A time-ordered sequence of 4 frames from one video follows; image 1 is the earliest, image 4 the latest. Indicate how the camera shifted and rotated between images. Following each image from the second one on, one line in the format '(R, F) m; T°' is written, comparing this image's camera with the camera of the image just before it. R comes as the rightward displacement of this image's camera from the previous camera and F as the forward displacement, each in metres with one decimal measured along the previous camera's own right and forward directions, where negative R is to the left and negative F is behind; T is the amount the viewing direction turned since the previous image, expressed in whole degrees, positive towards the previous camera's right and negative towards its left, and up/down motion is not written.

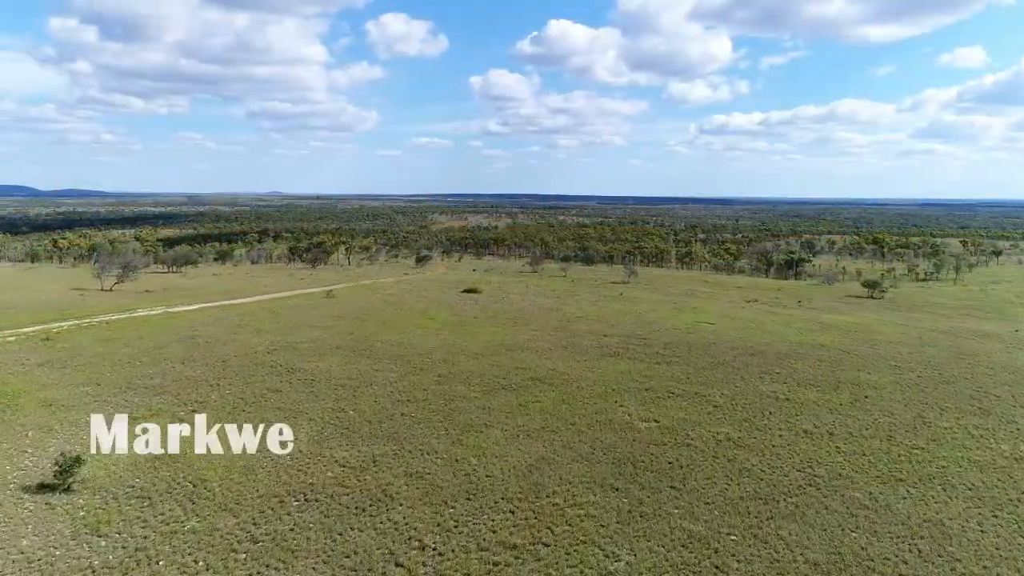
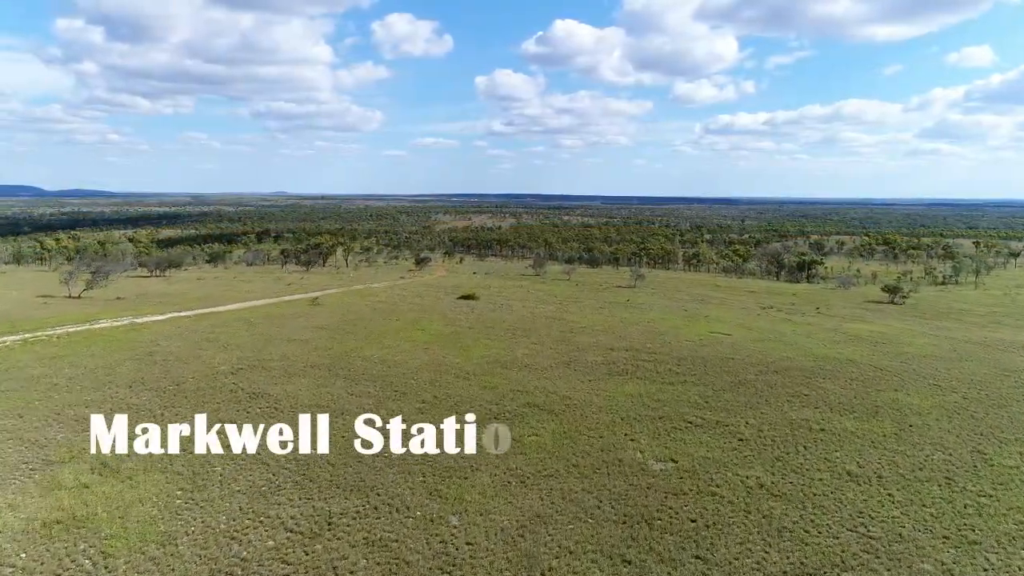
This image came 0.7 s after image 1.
(+0.5, +4.0) m; 0°
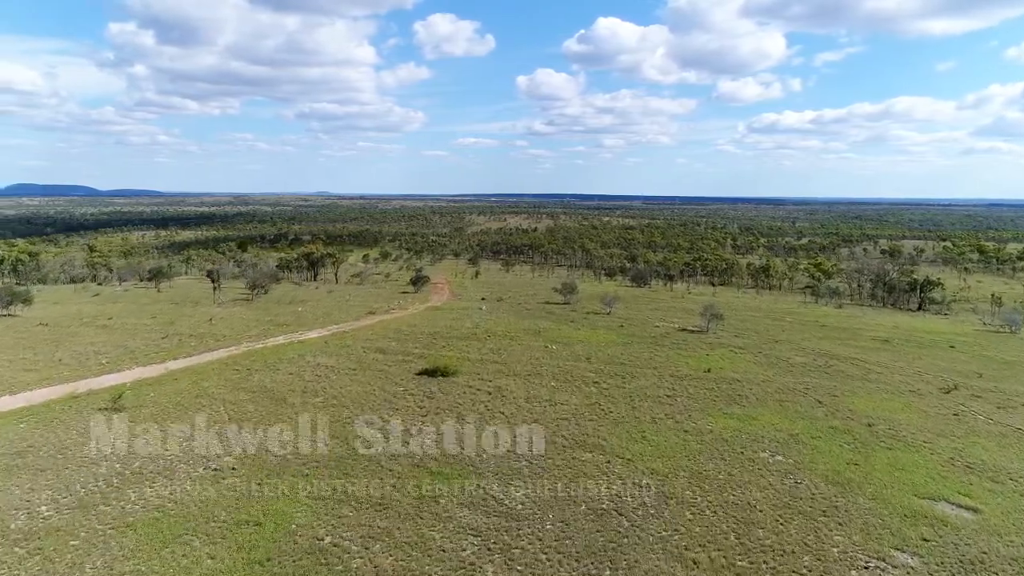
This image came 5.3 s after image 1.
(+2.5, +26.7) m; -4°
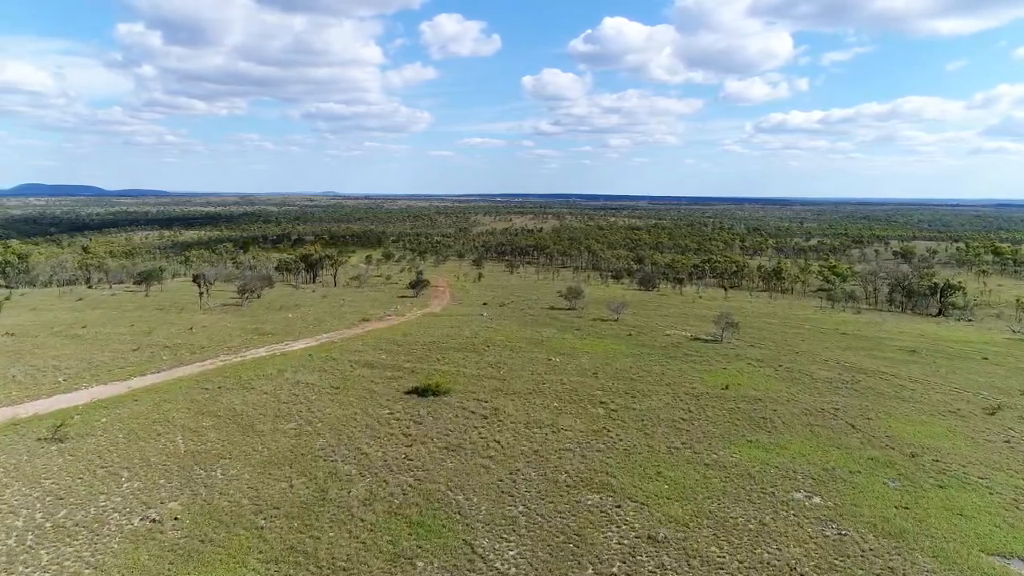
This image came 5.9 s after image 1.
(+0.4, +3.5) m; -1°
